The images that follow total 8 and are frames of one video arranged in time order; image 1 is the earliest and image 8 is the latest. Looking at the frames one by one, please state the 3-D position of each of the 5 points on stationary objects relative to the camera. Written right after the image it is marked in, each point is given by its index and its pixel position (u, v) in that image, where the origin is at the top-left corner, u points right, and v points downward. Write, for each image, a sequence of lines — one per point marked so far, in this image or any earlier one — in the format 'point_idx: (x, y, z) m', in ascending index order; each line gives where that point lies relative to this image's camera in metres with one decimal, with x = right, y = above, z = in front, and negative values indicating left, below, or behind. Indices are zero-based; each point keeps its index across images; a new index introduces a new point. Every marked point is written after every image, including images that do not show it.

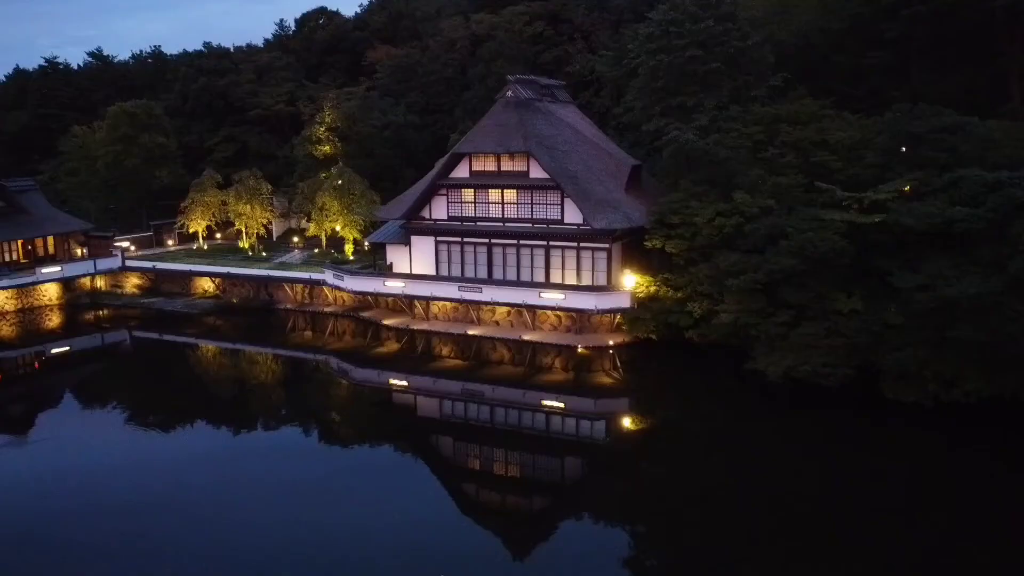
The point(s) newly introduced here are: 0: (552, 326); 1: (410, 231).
0: (+1.1, -1.0, +19.6) m
1: (-2.5, +1.3, +19.4) m
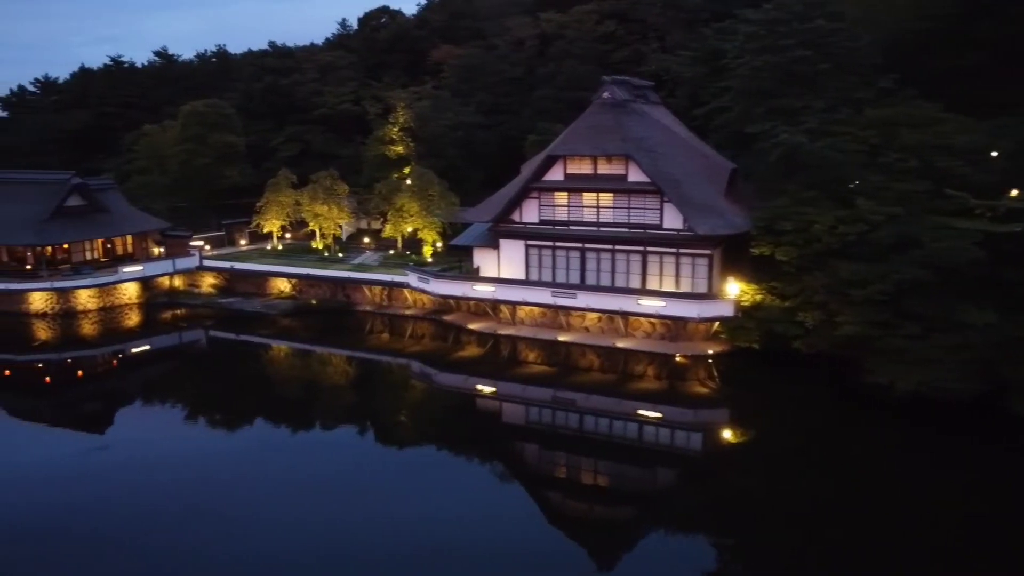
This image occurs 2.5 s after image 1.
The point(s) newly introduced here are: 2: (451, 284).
0: (+3.2, -1.1, +19.2) m
1: (-0.4, +1.2, +19.1) m
2: (-1.4, +0.1, +19.7) m
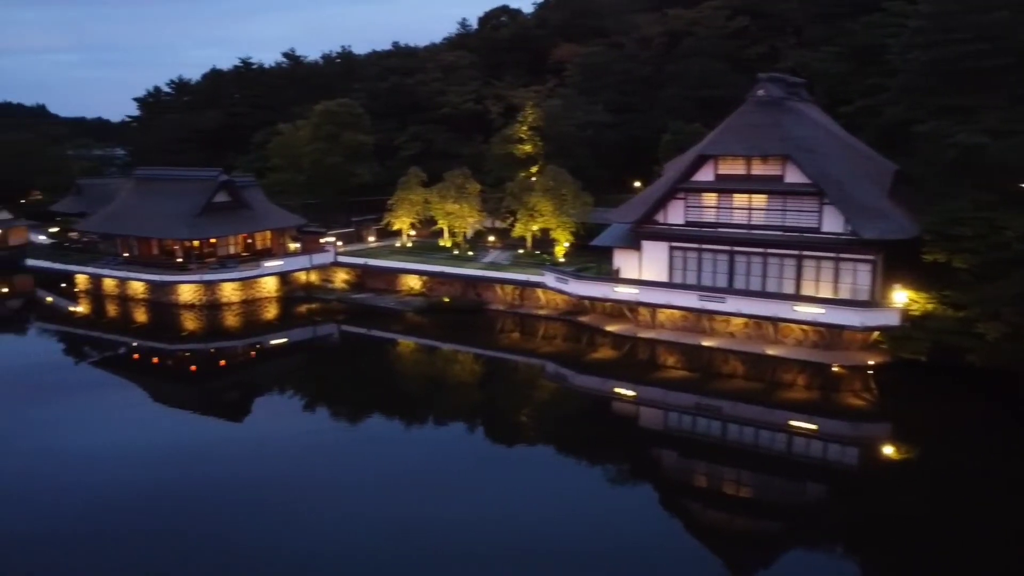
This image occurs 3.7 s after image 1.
0: (+6.5, -1.2, +18.4) m
1: (+2.9, +1.2, +18.7) m
2: (+1.9, +0.1, +19.5) m
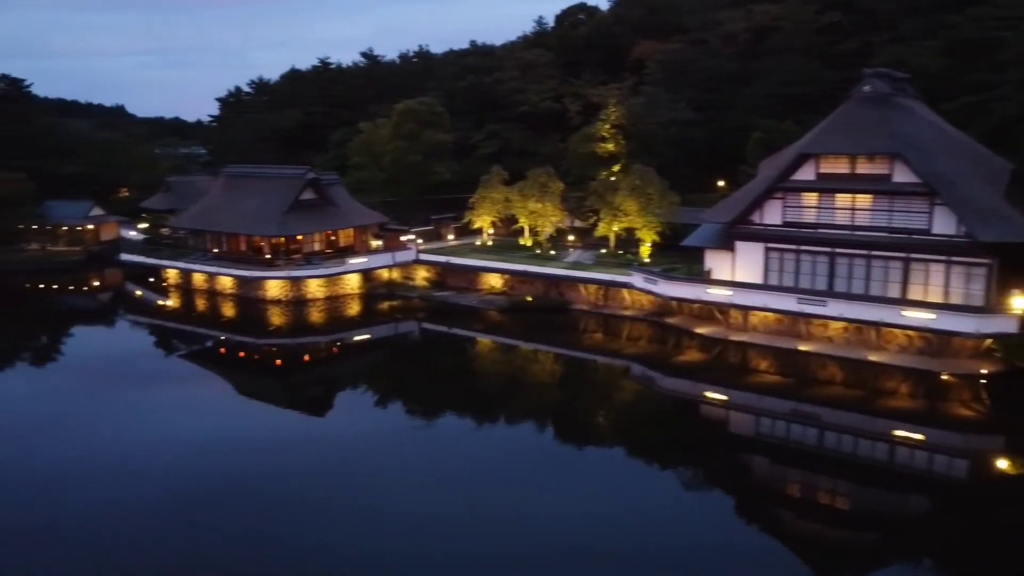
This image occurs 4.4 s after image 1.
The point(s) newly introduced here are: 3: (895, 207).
0: (+8.4, -1.3, +17.7) m
1: (+5.0, +1.2, +18.3) m
2: (+4.0, 0.0, +19.1) m
3: (+7.6, +1.6, +16.1) m
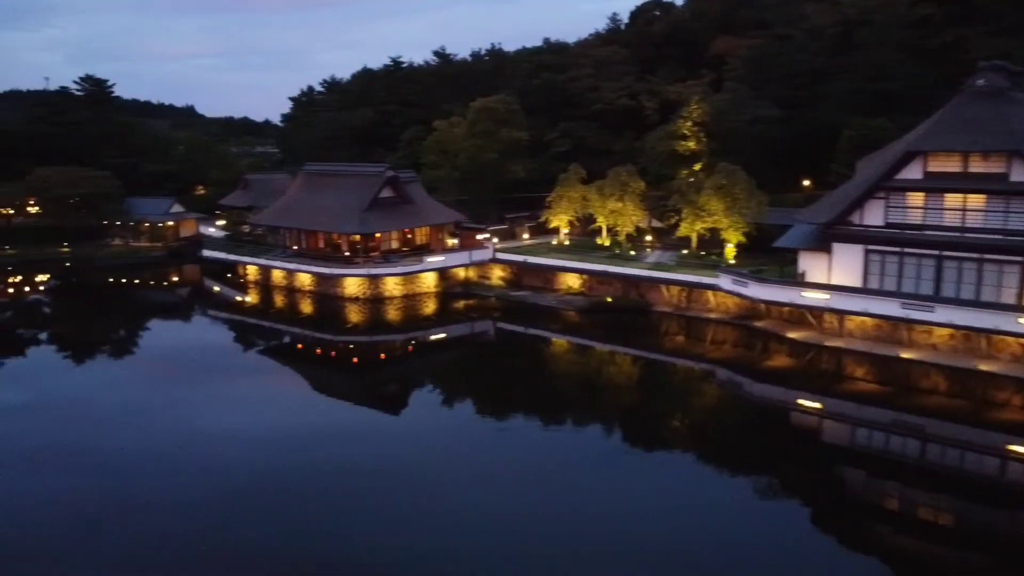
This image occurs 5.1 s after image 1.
0: (+10.2, -1.4, +16.7) m
1: (+6.9, +1.1, +17.5) m
2: (+5.9, 0.0, +18.4) m
3: (+9.3, +1.5, +15.1) m
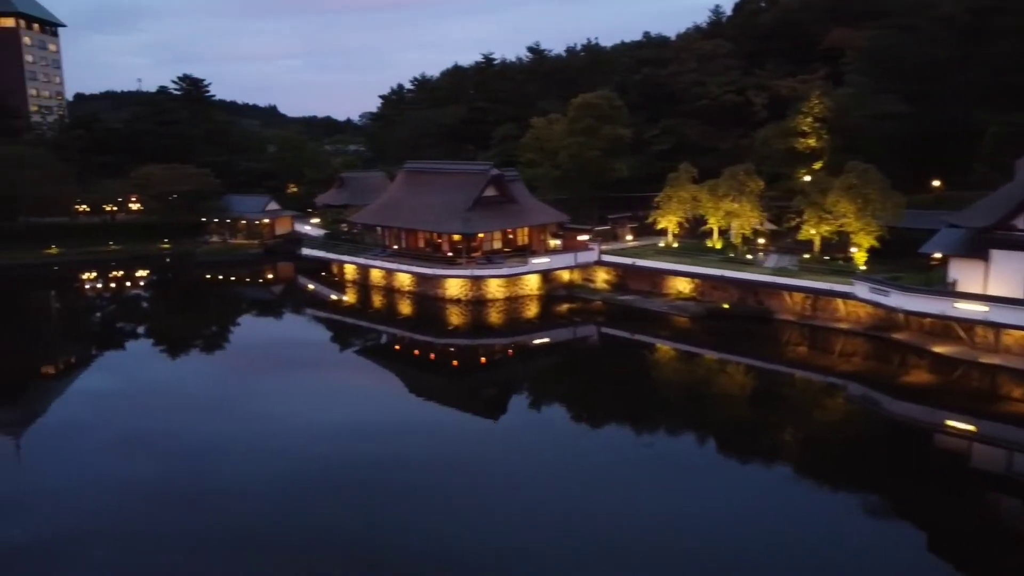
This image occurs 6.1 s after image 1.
0: (+12.6, -1.7, +14.8) m
1: (+9.3, +0.9, +15.9) m
2: (+8.4, -0.2, +16.8) m
3: (+11.6, +1.2, +13.3) m
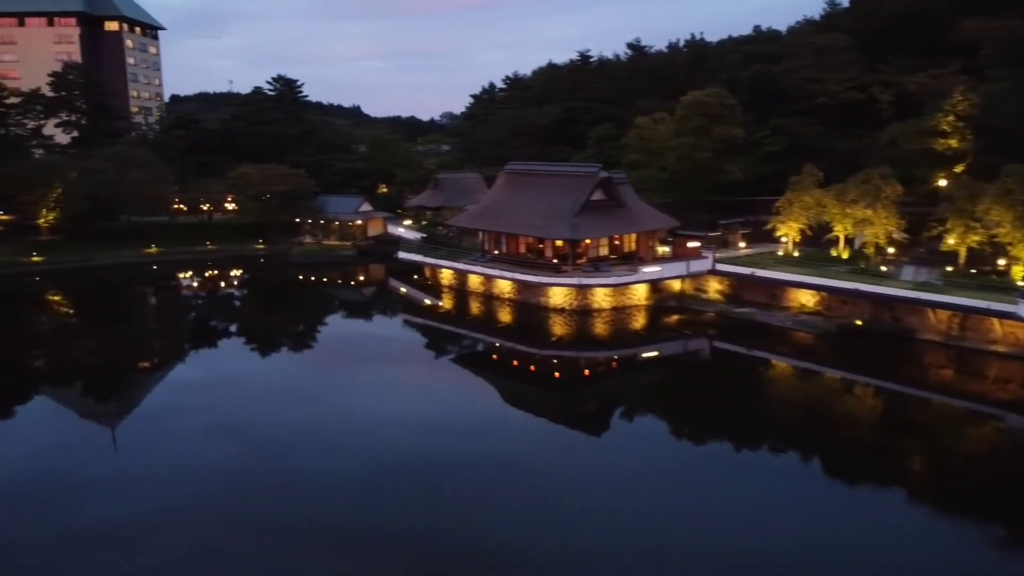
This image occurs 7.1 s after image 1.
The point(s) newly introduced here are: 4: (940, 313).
0: (+14.6, -2.1, +12.4) m
1: (+11.5, +0.4, +13.7) m
2: (+10.7, -0.6, +14.8) m
3: (+13.5, +0.8, +11.0) m
4: (+9.9, -0.6, +19.0) m
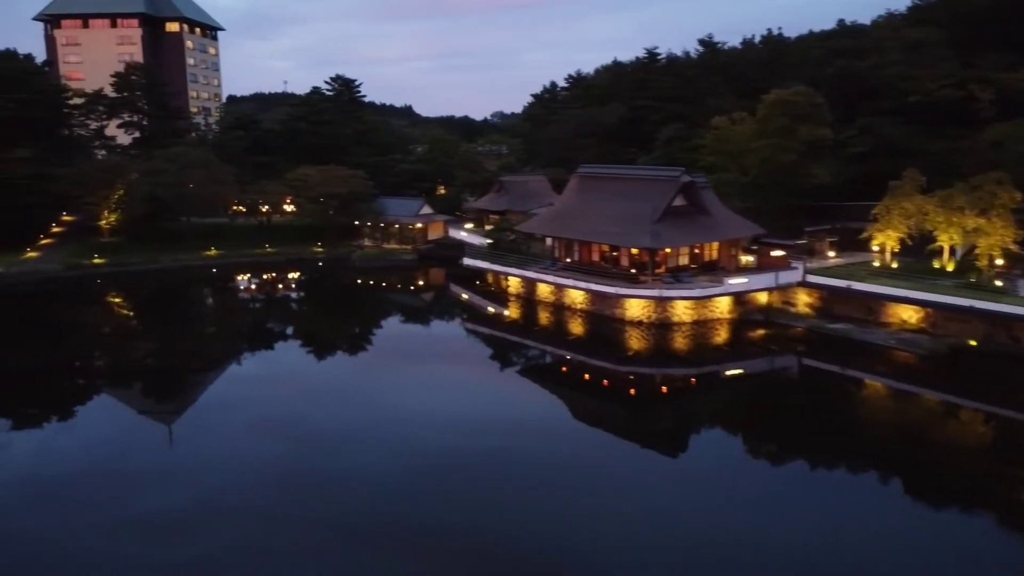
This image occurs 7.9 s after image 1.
0: (+15.9, -2.6, +10.3) m
1: (+12.9, 0.0, +11.8) m
2: (+12.1, -1.0, +12.9) m
3: (+14.8, +0.4, +8.9) m
4: (+11.6, -1.0, +17.1) m
